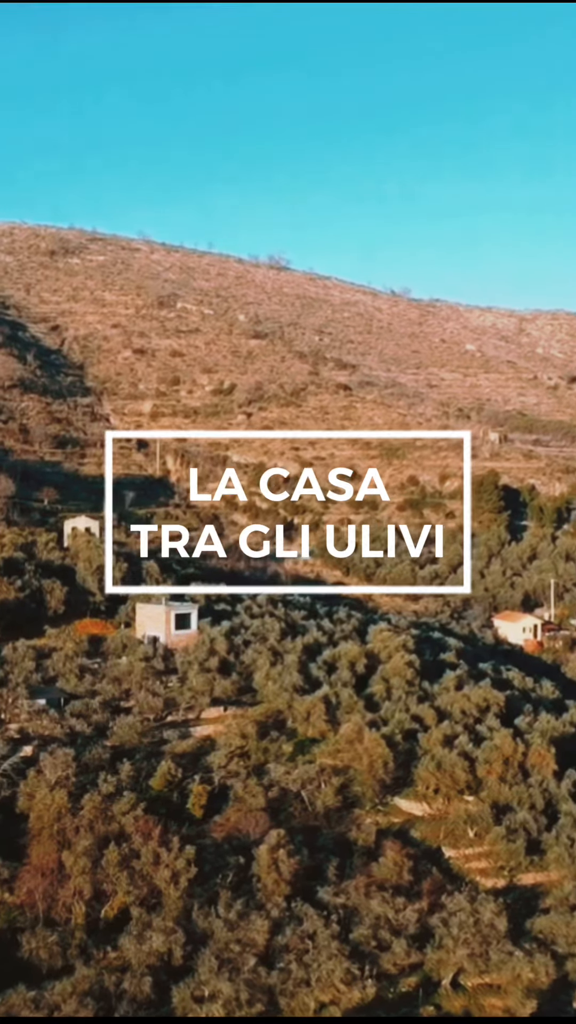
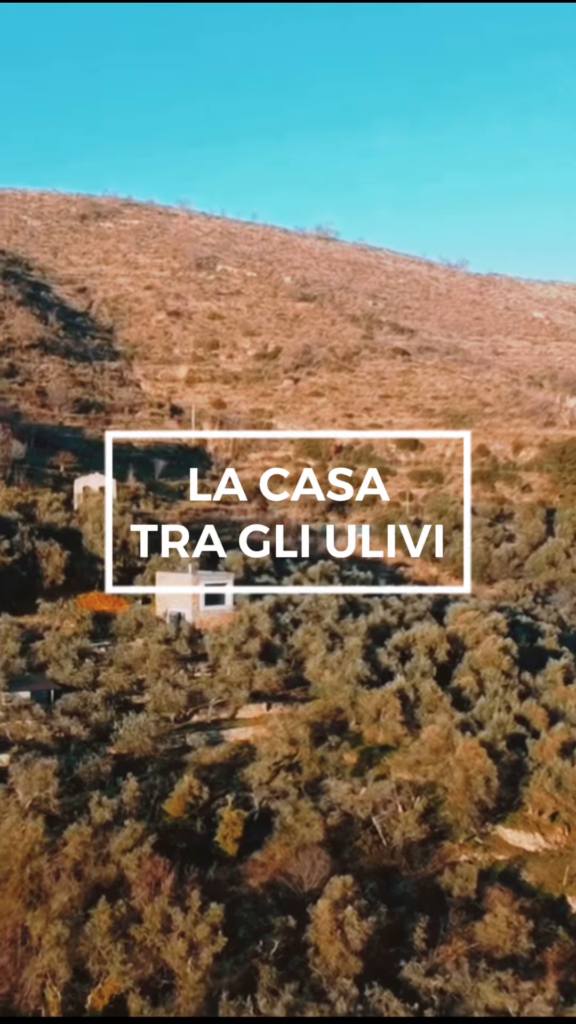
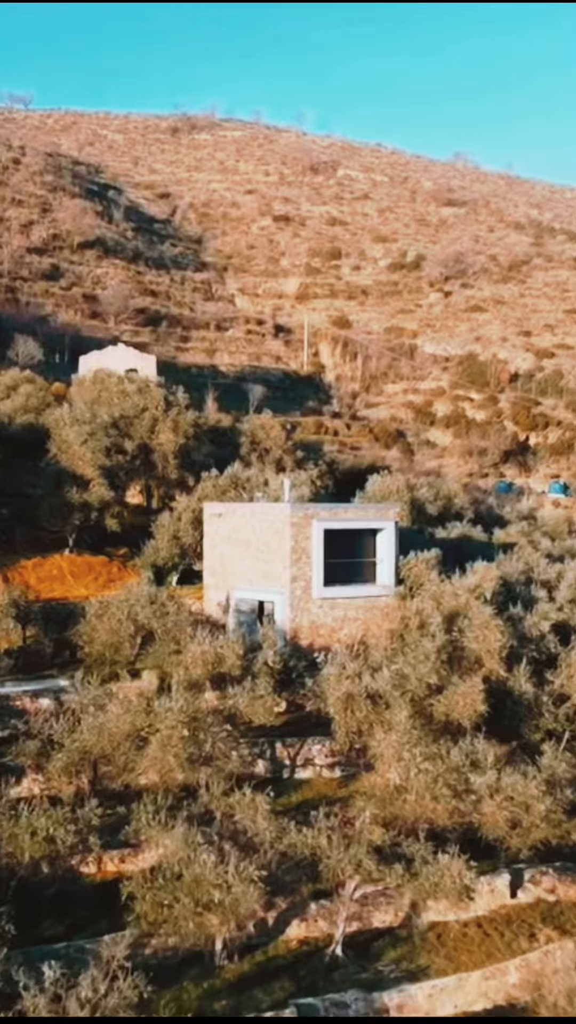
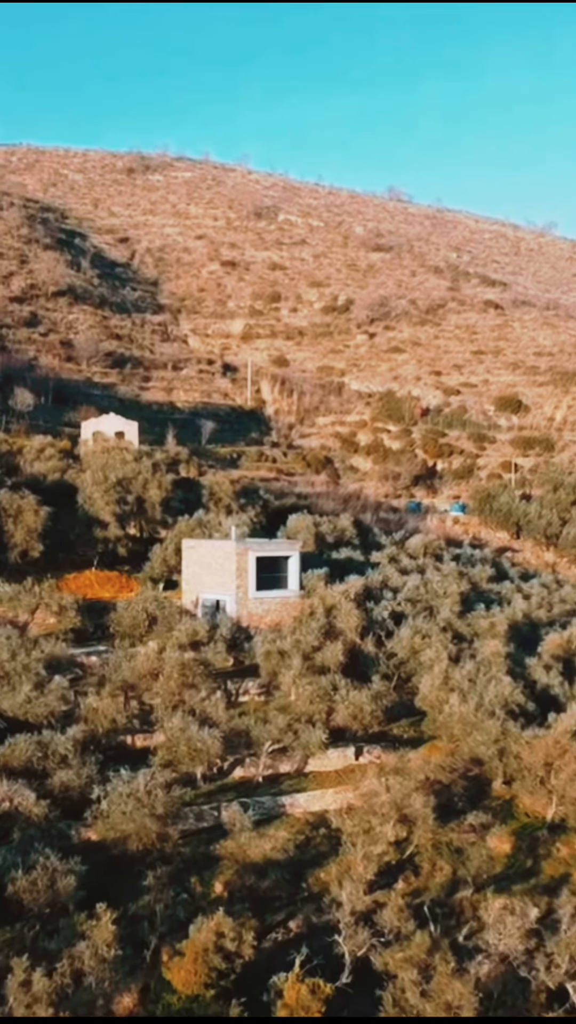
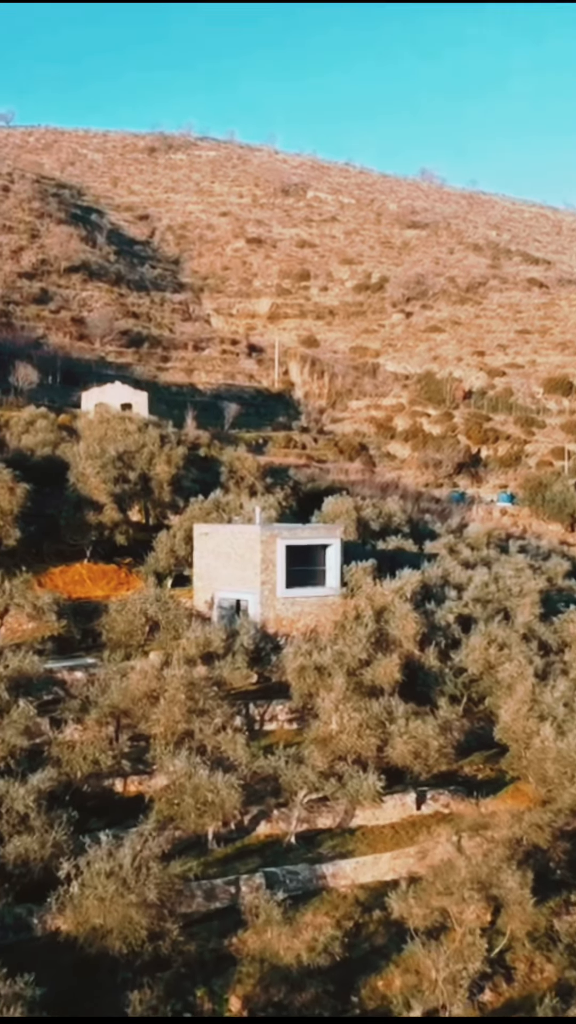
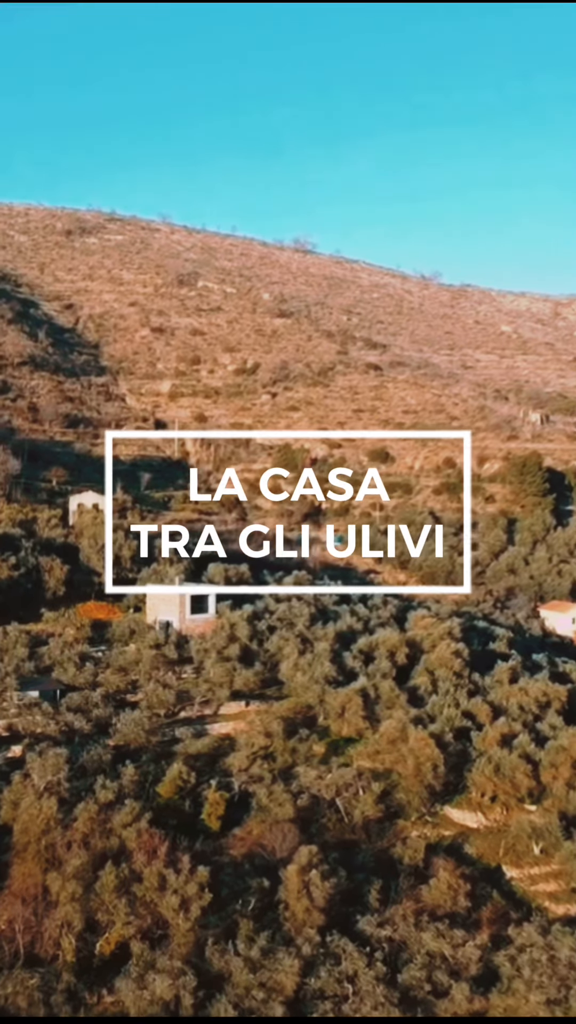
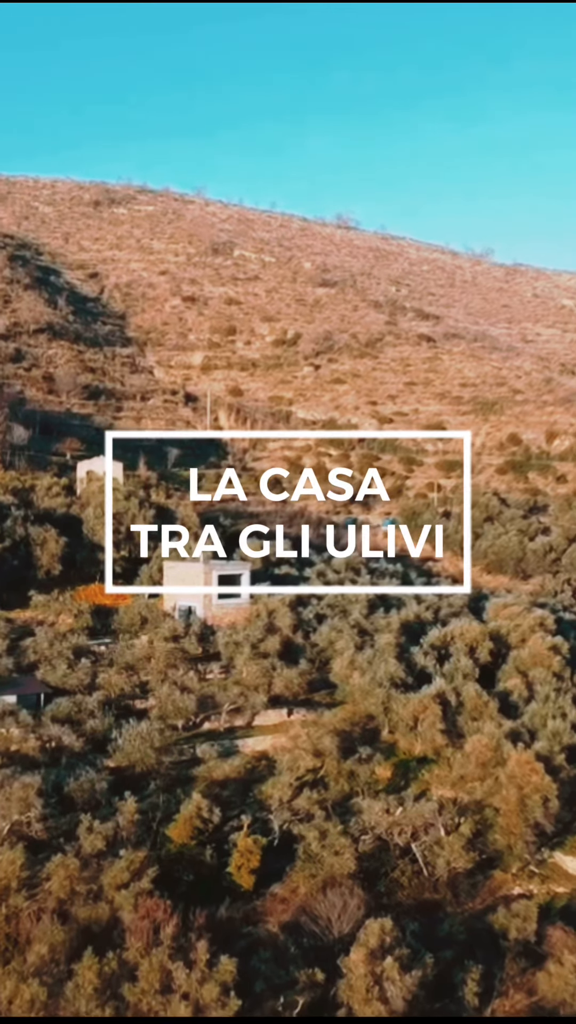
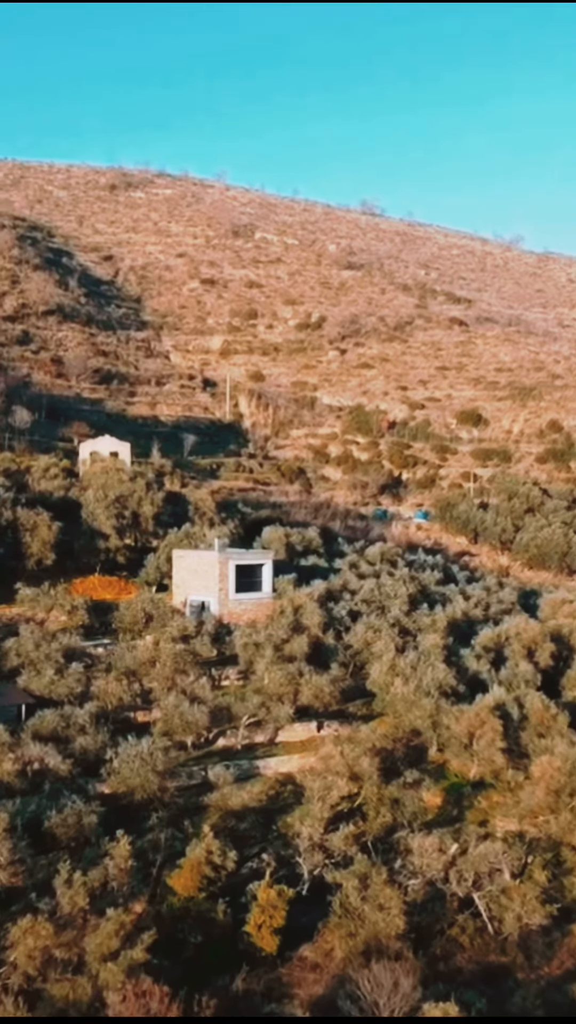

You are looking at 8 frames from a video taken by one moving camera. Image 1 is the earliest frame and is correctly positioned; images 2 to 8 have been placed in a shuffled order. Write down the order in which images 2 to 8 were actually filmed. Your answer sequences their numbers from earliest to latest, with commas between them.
6, 2, 7, 8, 4, 5, 3
